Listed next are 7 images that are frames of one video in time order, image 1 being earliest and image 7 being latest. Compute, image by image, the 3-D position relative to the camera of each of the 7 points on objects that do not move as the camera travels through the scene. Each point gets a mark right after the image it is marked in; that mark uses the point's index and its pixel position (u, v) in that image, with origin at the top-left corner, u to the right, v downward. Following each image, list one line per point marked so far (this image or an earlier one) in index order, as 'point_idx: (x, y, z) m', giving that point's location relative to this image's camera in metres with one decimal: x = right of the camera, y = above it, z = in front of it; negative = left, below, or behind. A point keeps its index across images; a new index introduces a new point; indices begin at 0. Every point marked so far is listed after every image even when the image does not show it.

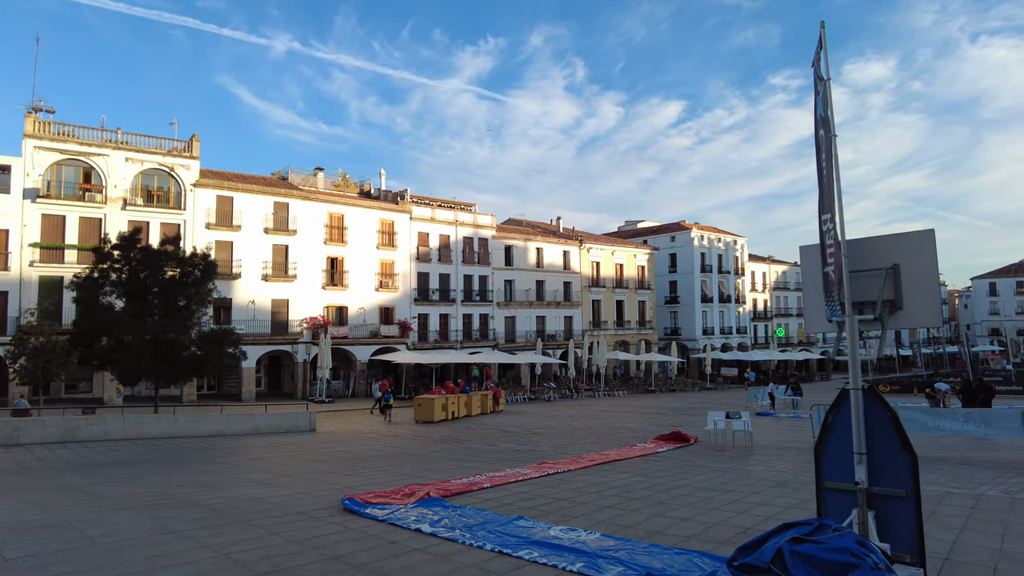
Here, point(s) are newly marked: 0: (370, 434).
0: (-4.3, -4.5, +20.0) m
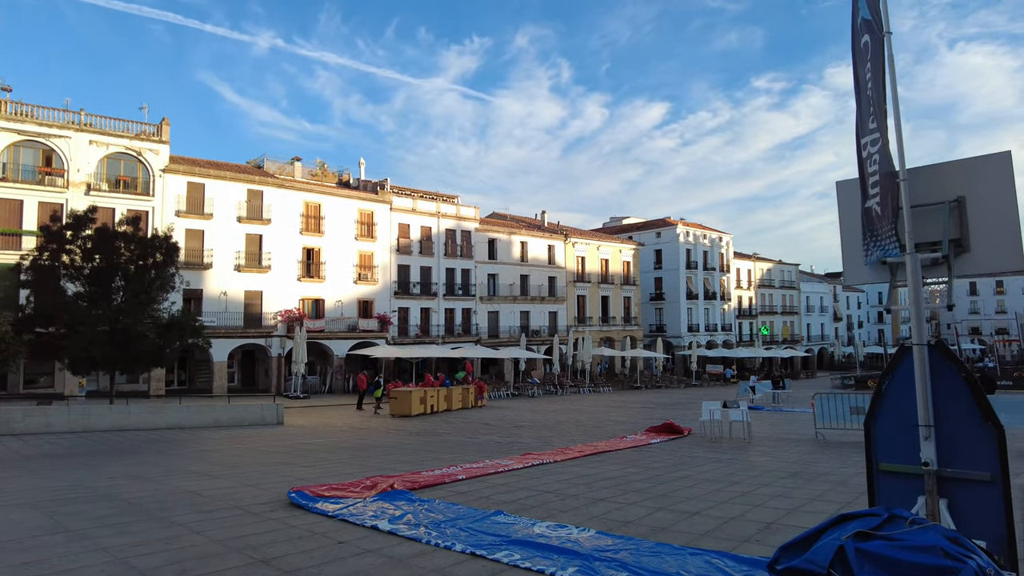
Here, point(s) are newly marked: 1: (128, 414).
0: (-4.9, -4.0, +18.7) m
1: (-9.9, -3.3, +16.7) m
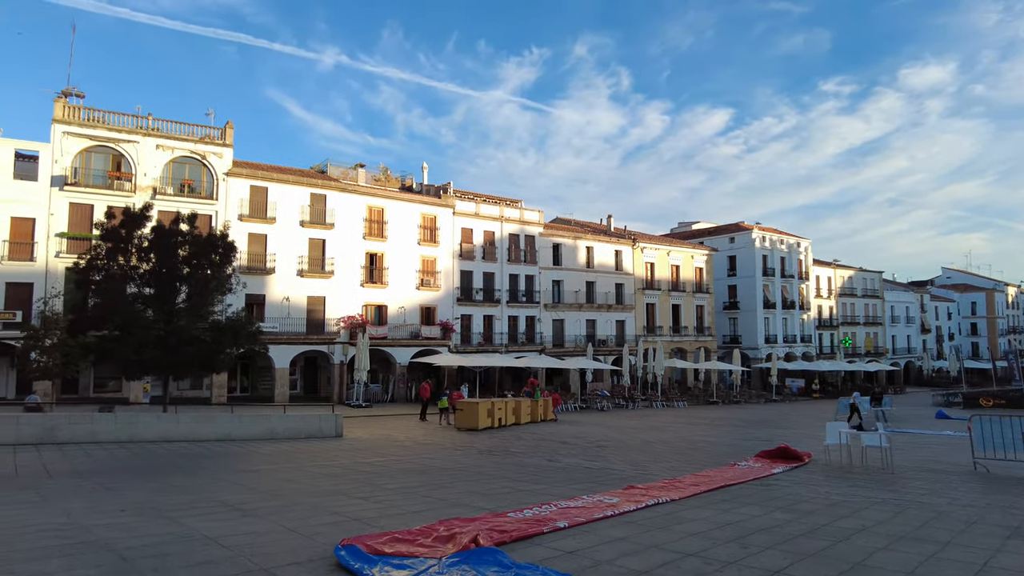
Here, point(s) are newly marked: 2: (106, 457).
0: (-2.8, -4.0, +17.0) m
1: (-8.0, -3.3, +15.5) m
2: (-7.3, -3.0, +11.6) m
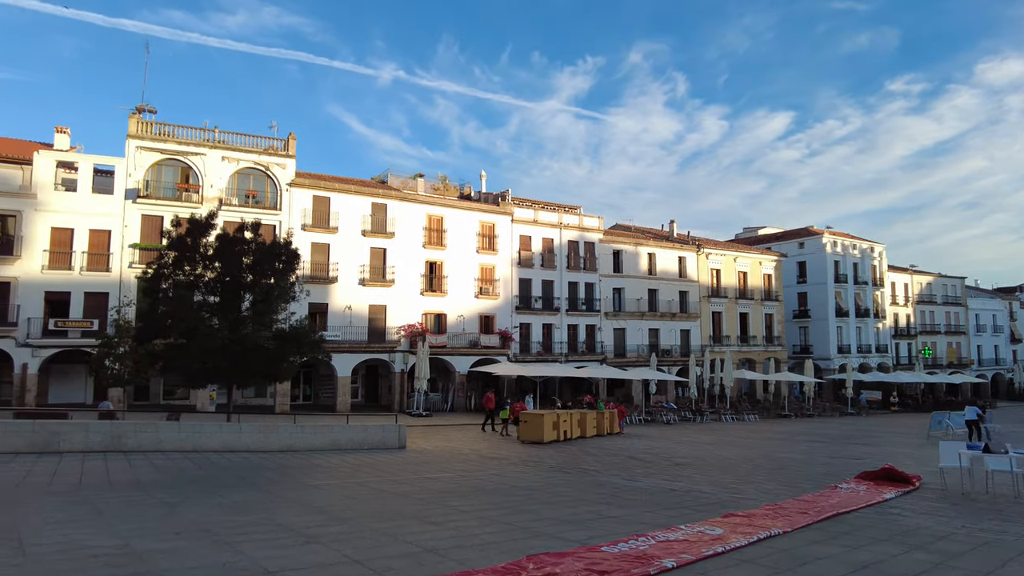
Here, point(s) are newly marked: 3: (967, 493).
0: (-1.0, -4.2, +16.3) m
1: (-6.4, -3.4, +15.3) m
2: (-6.0, -3.1, +11.3) m
3: (+7.5, -3.4, +10.7) m
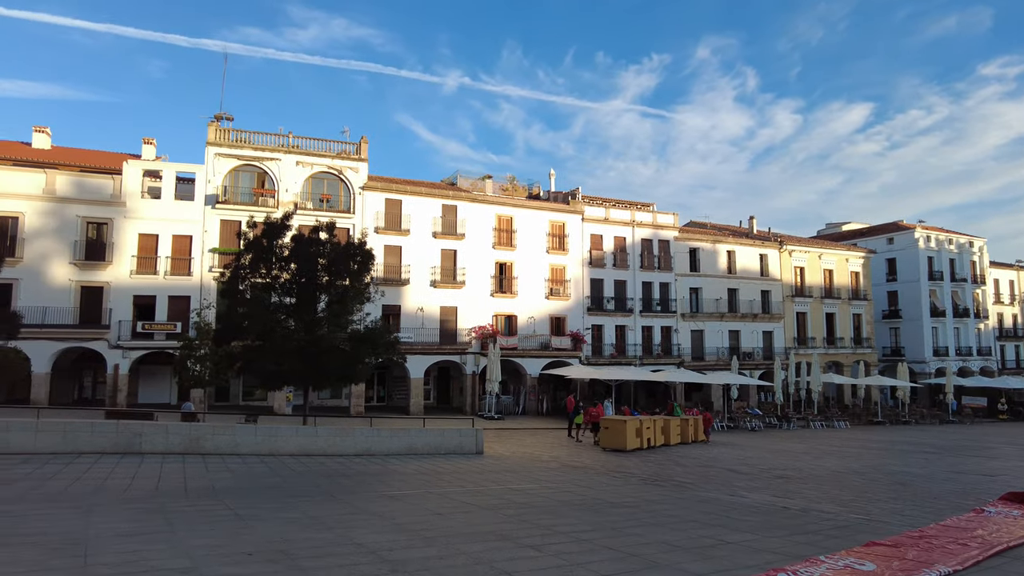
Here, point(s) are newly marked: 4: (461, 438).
0: (+0.9, -4.1, +15.4) m
1: (-4.5, -3.4, +14.9) m
2: (-4.5, -3.1, +11.0) m
3: (+8.9, -3.2, +9.0) m
4: (-1.3, -3.7, +16.2) m
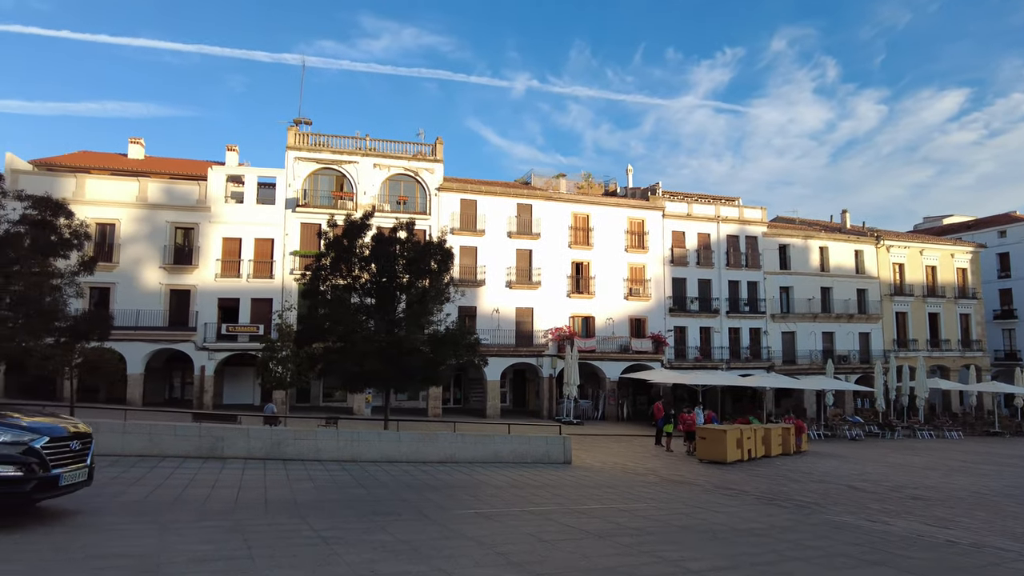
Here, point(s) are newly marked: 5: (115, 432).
0: (+3.0, -4.1, +14.1) m
1: (-2.5, -3.4, +14.3) m
2: (-2.9, -3.1, +10.3) m
3: (+10.1, -3.1, +6.9) m
4: (+0.8, -3.7, +15.2) m
5: (-7.8, -2.8, +12.8) m
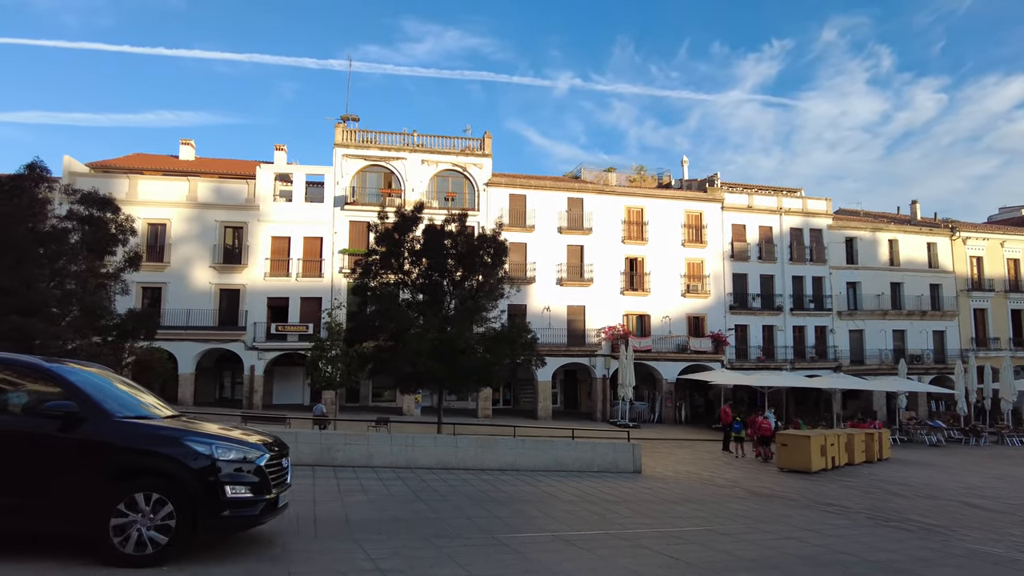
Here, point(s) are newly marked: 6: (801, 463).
0: (+4.3, -3.9, +12.7) m
1: (-1.2, -3.3, +13.2) m
2: (-1.8, -3.0, +9.3) m
3: (+11.0, -2.9, +5.0) m
4: (+2.2, -3.6, +13.9) m
5: (-6.6, -2.8, +12.1) m
6: (+7.2, -4.3, +16.0) m
